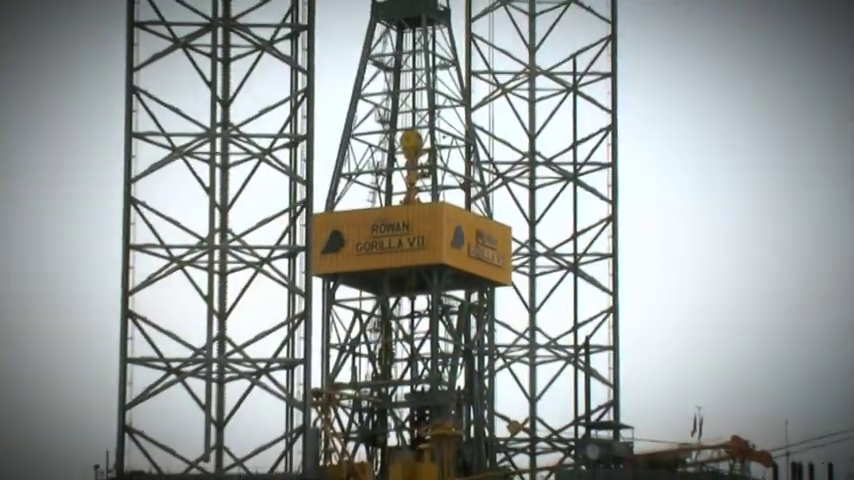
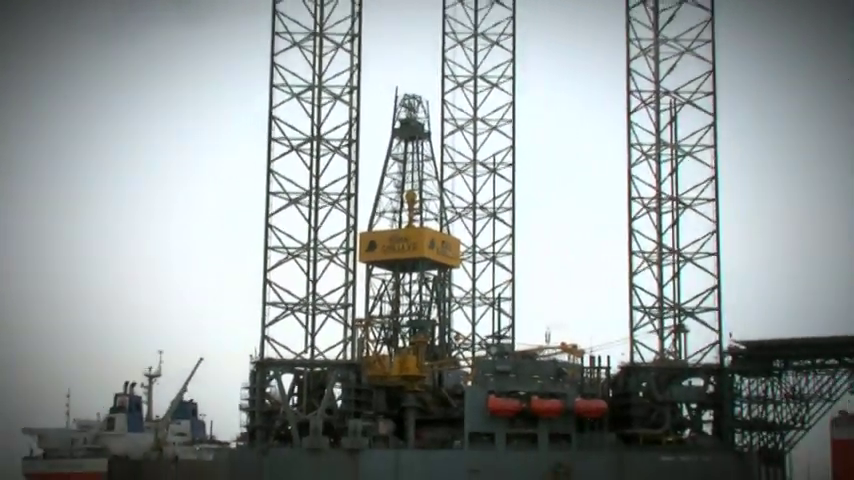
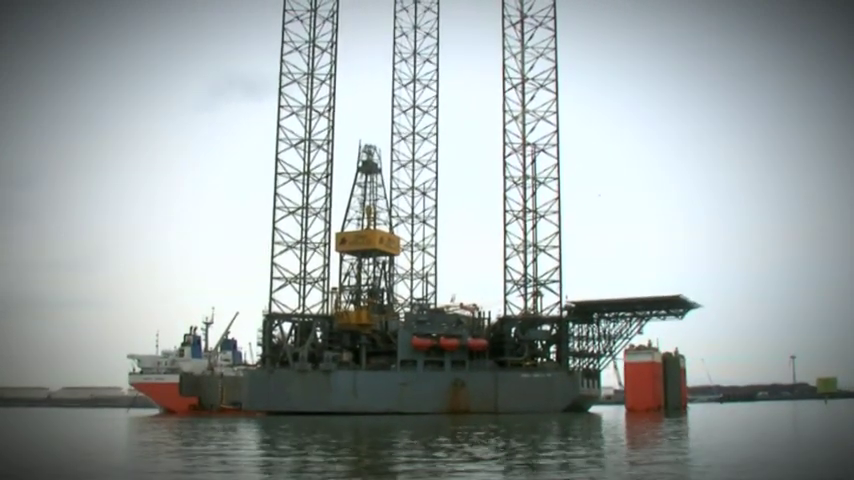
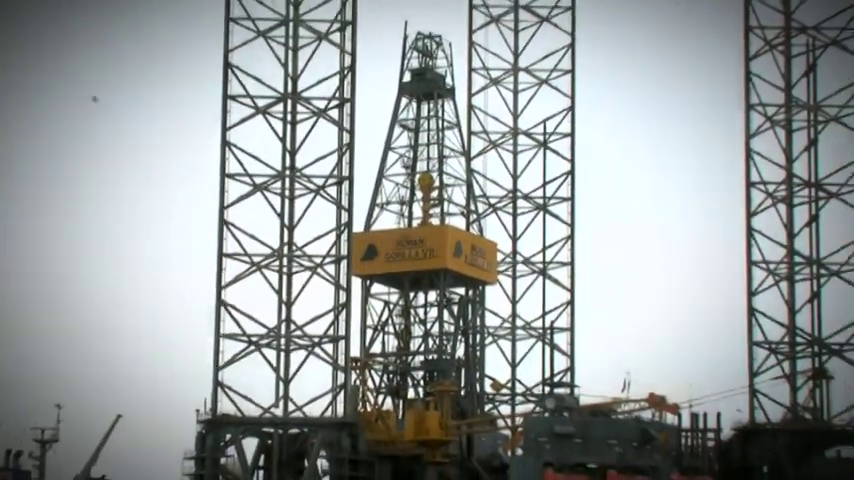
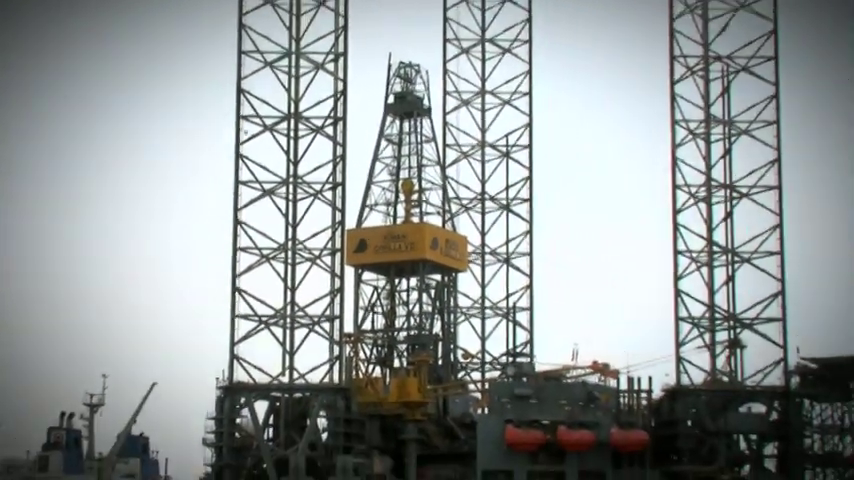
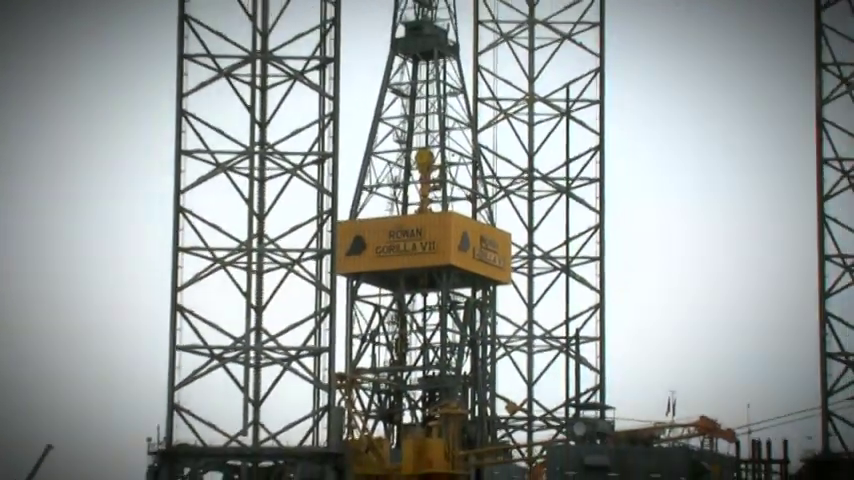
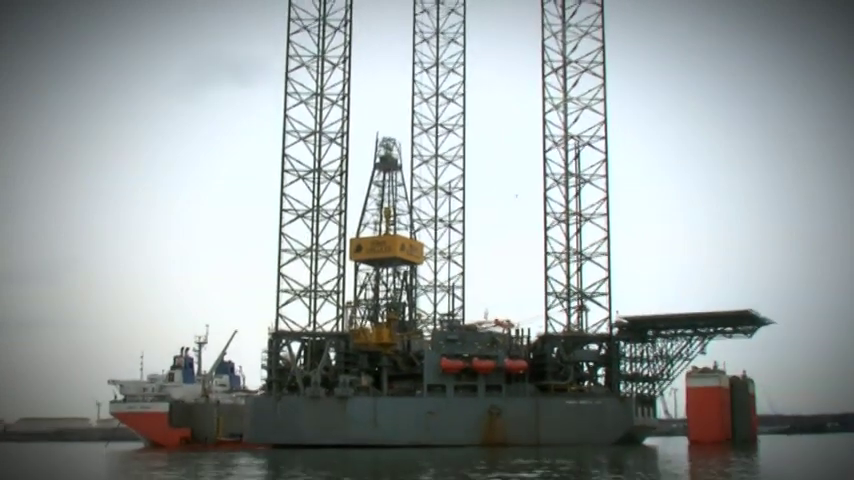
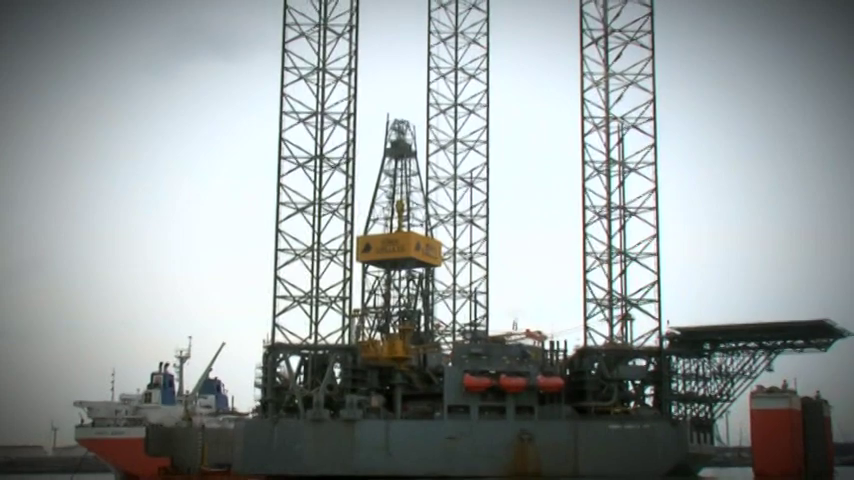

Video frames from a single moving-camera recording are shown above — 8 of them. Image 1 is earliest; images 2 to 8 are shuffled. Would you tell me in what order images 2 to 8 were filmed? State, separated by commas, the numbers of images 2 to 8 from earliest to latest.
6, 4, 5, 2, 8, 7, 3
